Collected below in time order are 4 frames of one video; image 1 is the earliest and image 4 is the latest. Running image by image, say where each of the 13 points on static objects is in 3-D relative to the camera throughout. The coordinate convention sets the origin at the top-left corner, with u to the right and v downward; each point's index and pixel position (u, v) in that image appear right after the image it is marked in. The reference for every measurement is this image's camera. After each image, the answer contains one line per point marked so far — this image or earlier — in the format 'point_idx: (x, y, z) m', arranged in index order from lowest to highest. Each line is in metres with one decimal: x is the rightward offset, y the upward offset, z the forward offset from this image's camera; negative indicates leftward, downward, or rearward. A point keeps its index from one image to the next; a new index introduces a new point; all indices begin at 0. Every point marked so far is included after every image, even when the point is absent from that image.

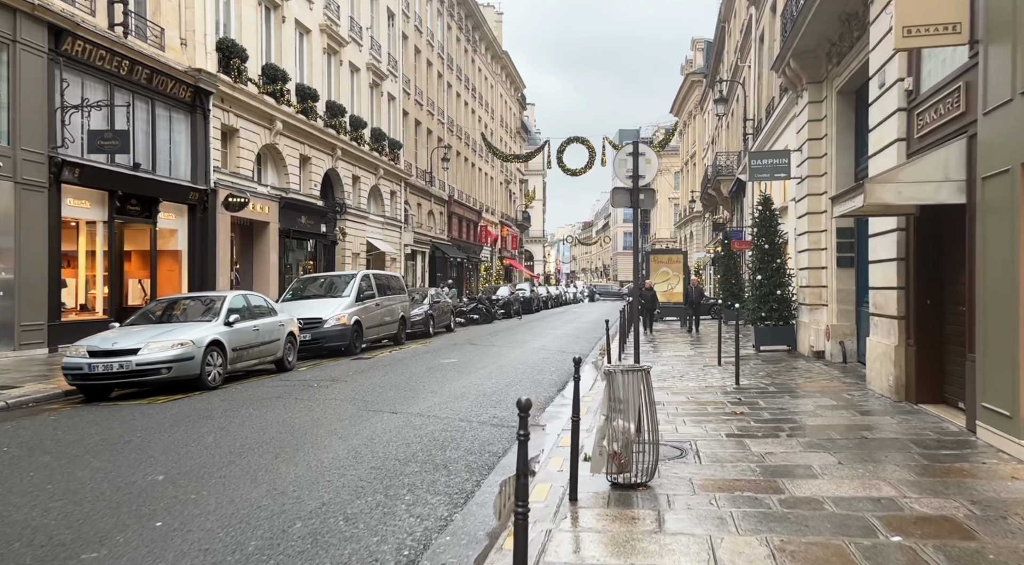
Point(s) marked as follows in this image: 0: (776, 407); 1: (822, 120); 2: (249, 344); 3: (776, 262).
0: (+3.2, -1.5, +10.2) m
1: (+5.7, +3.0, +15.8) m
2: (-3.9, -0.9, +12.8) m
3: (+5.4, +0.4, +17.4) m
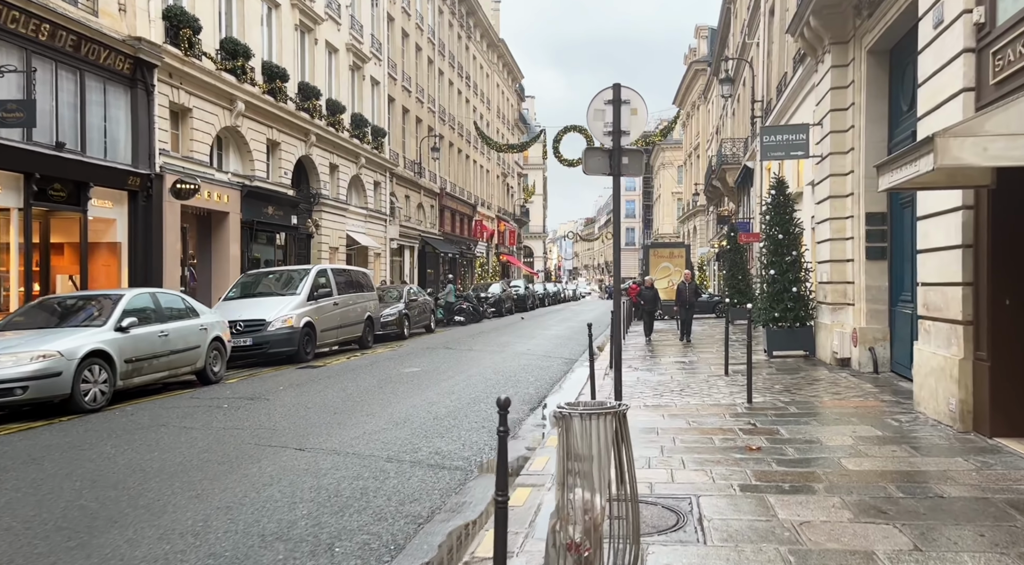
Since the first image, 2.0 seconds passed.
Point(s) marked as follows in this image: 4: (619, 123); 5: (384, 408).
0: (+2.7, -1.4, +7.9) m
1: (+5.3, +3.1, +13.4) m
2: (-4.4, -0.9, +10.5) m
3: (+4.9, +0.5, +15.1) m
4: (+0.8, +1.2, +6.7) m
5: (-1.5, -1.4, +9.9) m
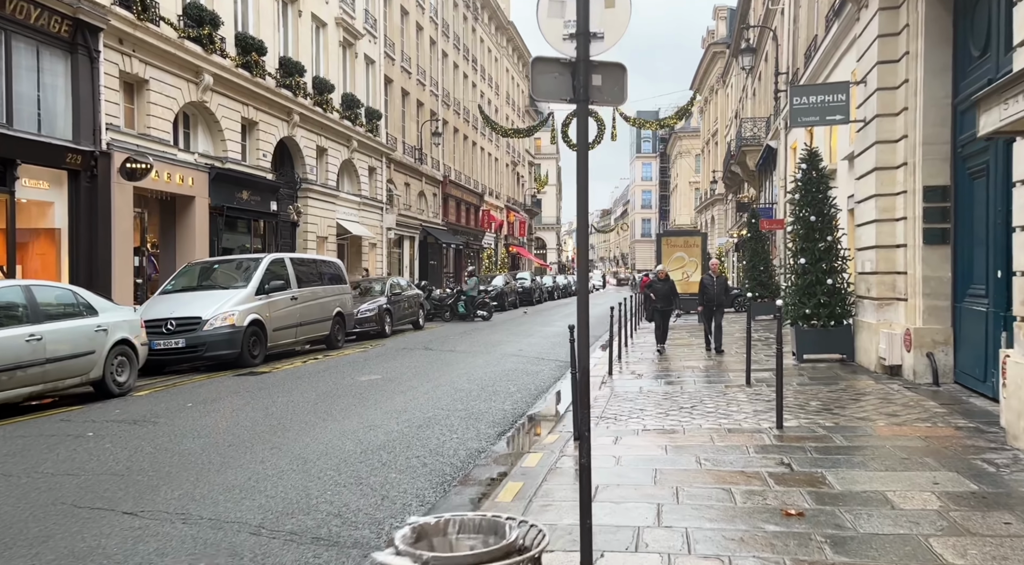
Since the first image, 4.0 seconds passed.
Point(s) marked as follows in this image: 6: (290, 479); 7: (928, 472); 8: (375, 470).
0: (+2.3, -1.4, +5.5) m
1: (+5.0, +3.2, +10.9) m
2: (-4.8, -0.8, +8.2) m
3: (+4.6, +0.6, +12.6) m
4: (+0.4, +1.3, +4.3) m
5: (-1.9, -1.3, +7.6) m
6: (-1.6, -1.4, +6.1) m
7: (+2.9, -1.3, +6.0) m
8: (-1.1, -1.4, +6.6) m
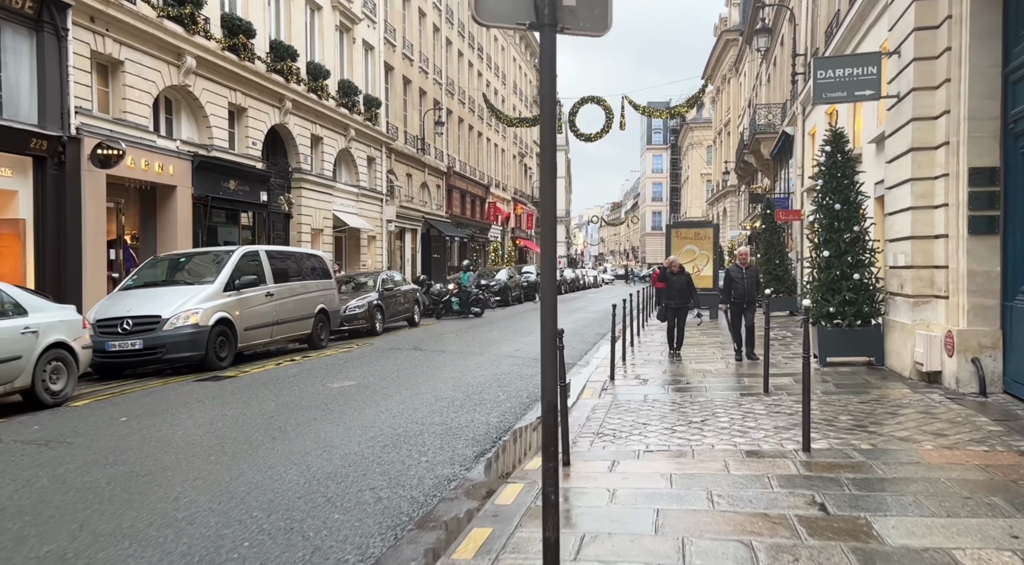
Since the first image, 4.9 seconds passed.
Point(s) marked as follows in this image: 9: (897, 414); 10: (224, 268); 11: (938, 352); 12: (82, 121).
0: (+2.1, -1.4, +4.3) m
1: (+4.8, +3.3, +9.6) m
2: (-4.9, -0.7, +7.1) m
3: (+4.5, +0.7, +11.3) m
4: (+0.2, +1.3, +3.1) m
5: (-2.0, -1.3, +6.4) m
6: (-1.8, -1.4, +4.9) m
7: (+2.7, -1.3, +4.8) m
8: (-1.2, -1.4, +5.4) m
9: (+3.6, -1.2, +8.0) m
10: (-4.3, +0.2, +12.8) m
11: (+4.7, -0.8, +9.4) m
12: (-8.4, +3.2, +16.7) m
